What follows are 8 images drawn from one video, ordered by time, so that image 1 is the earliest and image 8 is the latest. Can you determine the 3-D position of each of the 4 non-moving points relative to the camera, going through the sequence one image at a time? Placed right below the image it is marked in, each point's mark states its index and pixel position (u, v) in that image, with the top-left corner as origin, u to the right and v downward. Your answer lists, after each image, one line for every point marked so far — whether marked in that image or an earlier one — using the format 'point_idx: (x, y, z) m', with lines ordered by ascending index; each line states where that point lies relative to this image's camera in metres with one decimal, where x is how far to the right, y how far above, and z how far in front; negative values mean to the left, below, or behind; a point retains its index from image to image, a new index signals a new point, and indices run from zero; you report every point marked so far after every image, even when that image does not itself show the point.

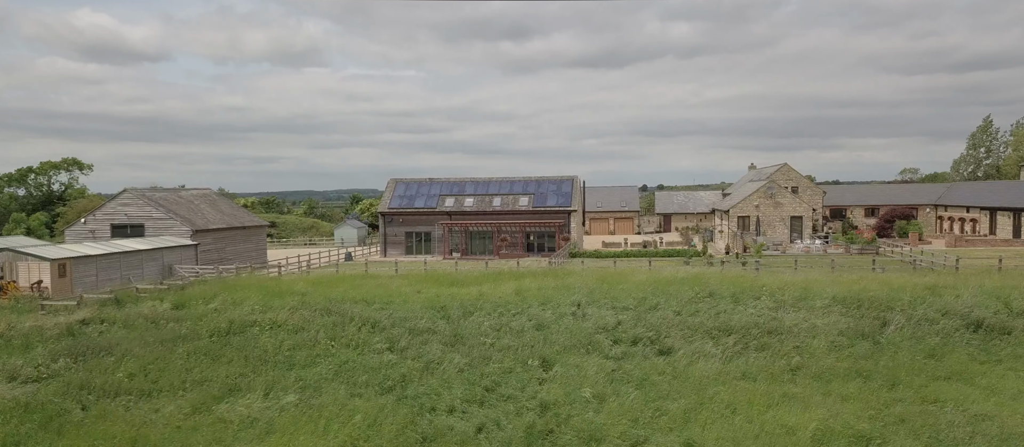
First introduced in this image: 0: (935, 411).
0: (+5.4, -2.4, +8.7) m
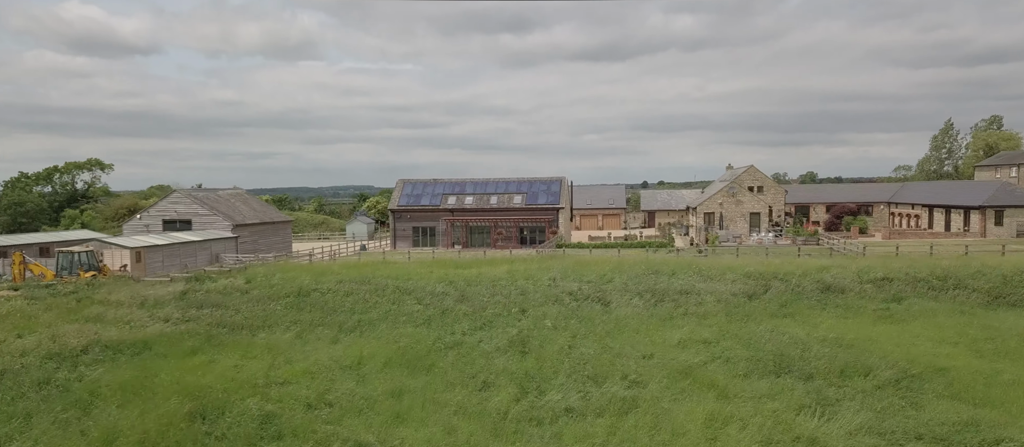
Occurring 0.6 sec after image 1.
0: (+5.2, -2.2, +14.1) m
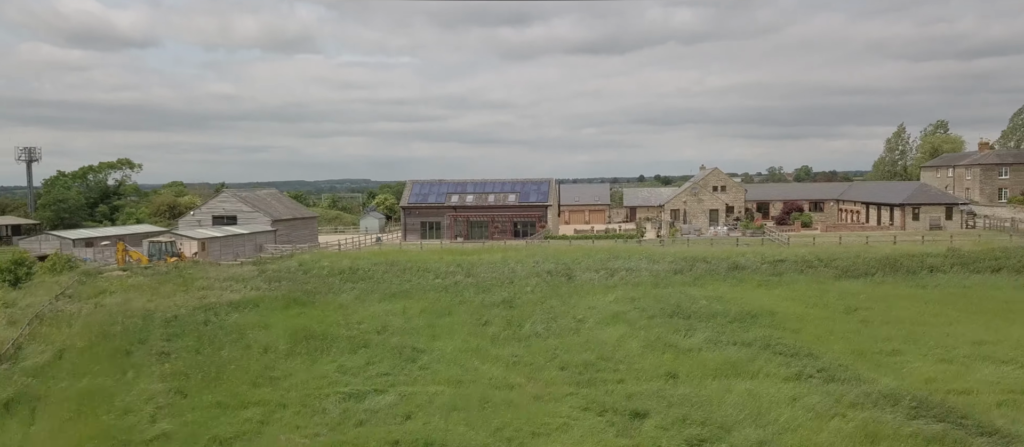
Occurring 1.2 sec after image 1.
0: (+4.9, -2.1, +20.9) m
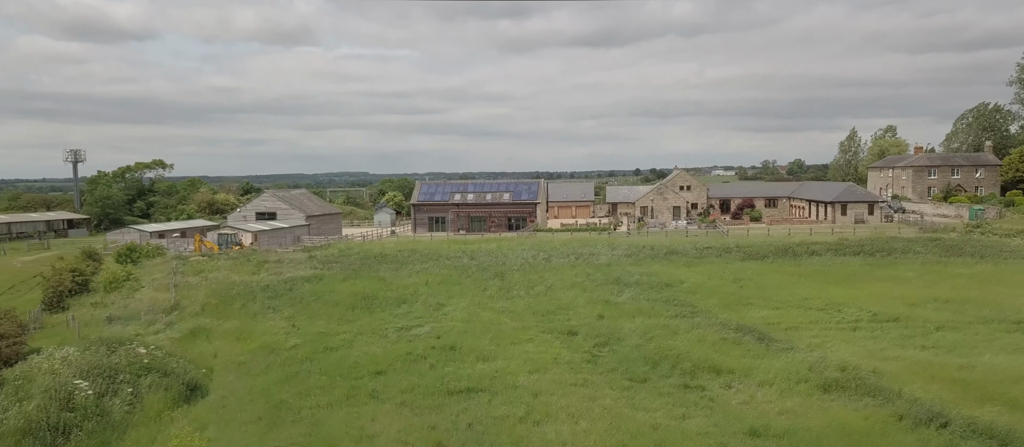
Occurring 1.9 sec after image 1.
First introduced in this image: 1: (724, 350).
0: (+4.5, -2.0, +29.2) m
1: (+5.8, -3.4, +17.7) m
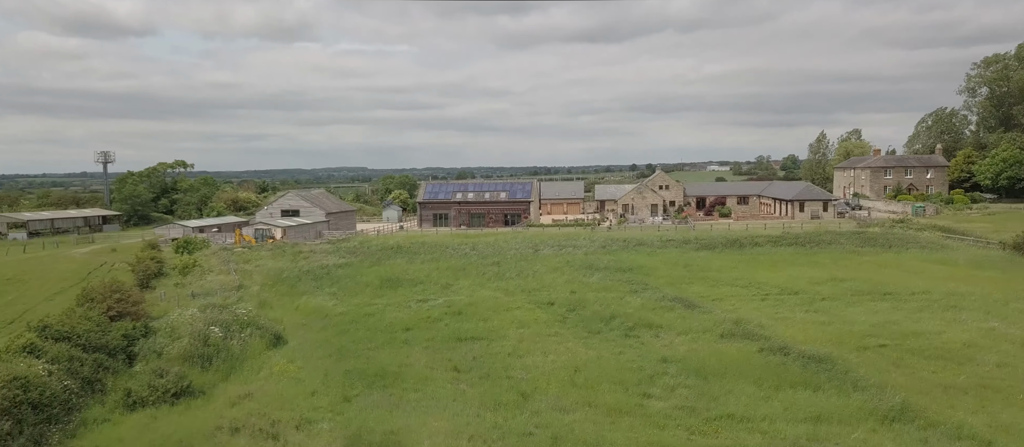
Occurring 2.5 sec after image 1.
0: (+4.2, -1.8, +35.7) m
1: (+5.5, -3.3, +24.2) m
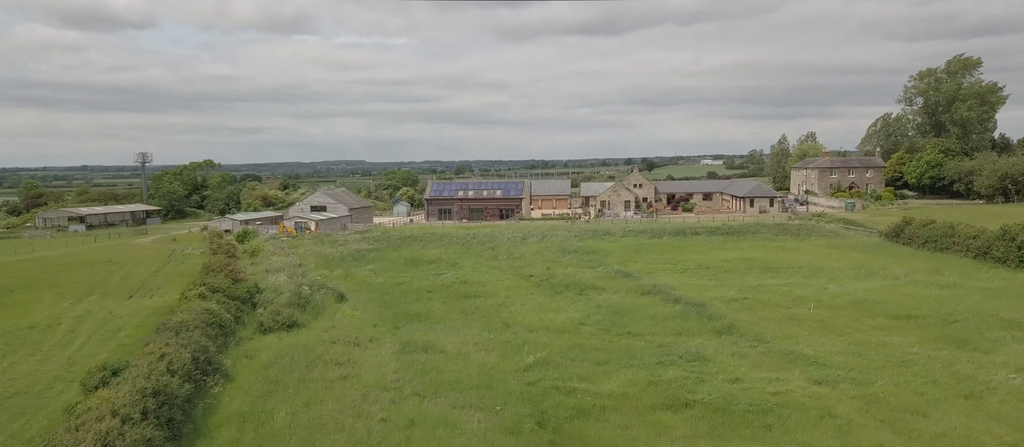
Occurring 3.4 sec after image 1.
0: (+3.6, -1.4, +45.9) m
1: (+4.9, -3.0, +34.5) m
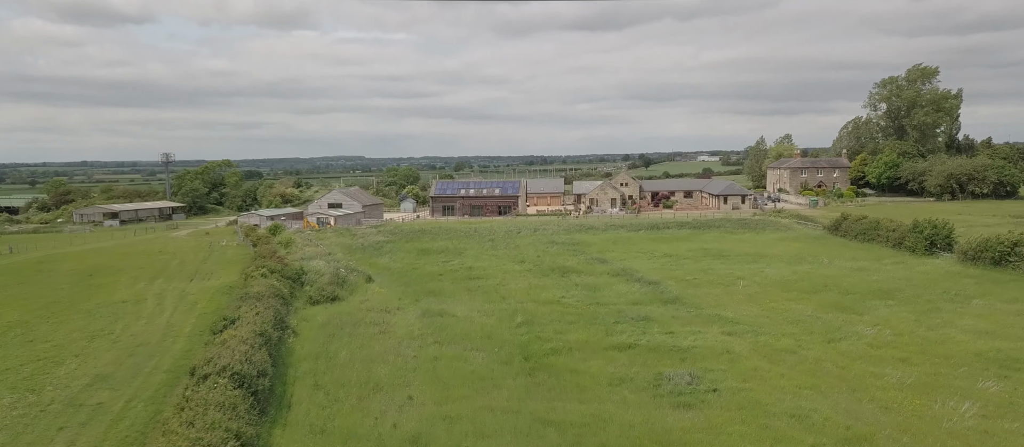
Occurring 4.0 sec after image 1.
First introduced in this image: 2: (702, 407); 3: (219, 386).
0: (+3.4, -1.0, +53.3) m
1: (+4.7, -2.7, +41.9) m
2: (+5.7, -5.5, +19.9) m
3: (-8.3, -4.6, +18.7) m
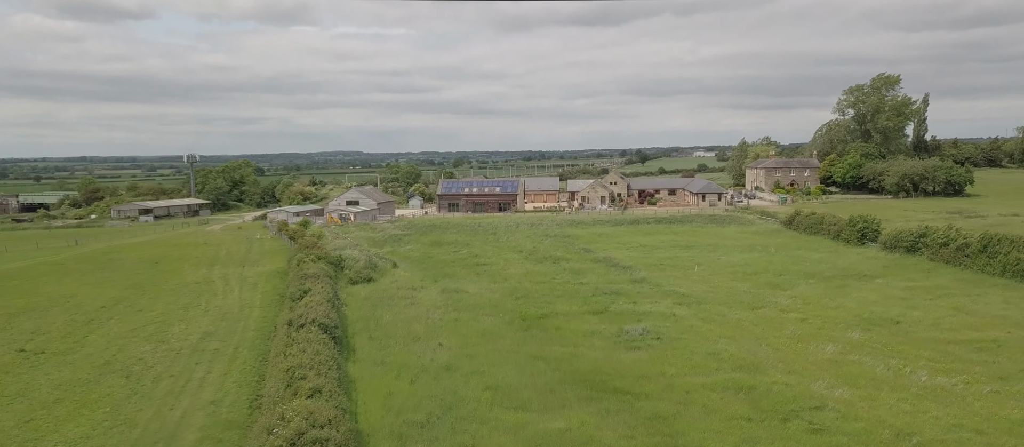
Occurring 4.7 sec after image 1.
0: (+3.4, -0.6, +61.6) m
1: (+4.7, -2.3, +50.1) m
2: (+5.8, -5.3, +28.1) m
3: (-8.2, -4.4, +26.9) m
